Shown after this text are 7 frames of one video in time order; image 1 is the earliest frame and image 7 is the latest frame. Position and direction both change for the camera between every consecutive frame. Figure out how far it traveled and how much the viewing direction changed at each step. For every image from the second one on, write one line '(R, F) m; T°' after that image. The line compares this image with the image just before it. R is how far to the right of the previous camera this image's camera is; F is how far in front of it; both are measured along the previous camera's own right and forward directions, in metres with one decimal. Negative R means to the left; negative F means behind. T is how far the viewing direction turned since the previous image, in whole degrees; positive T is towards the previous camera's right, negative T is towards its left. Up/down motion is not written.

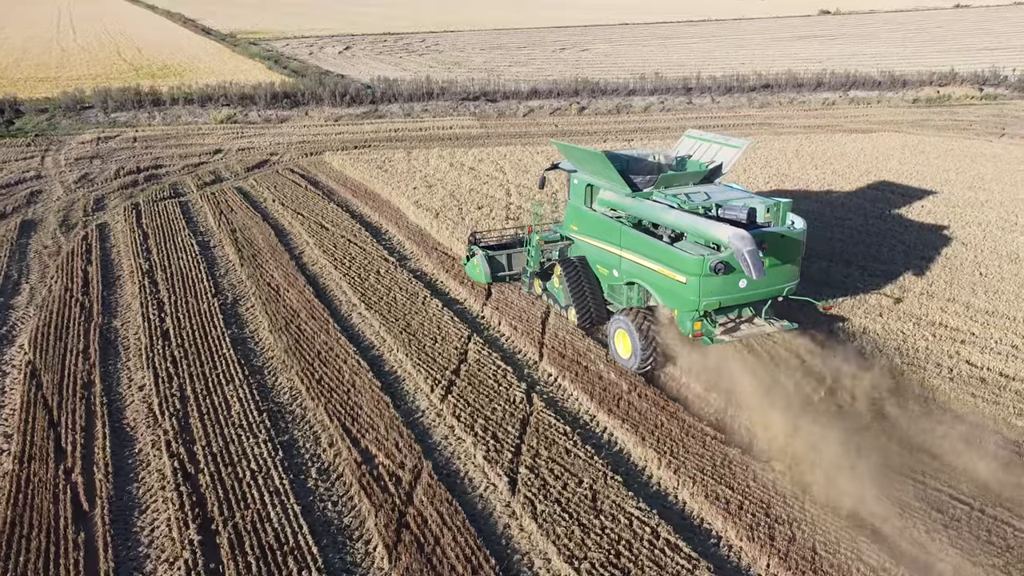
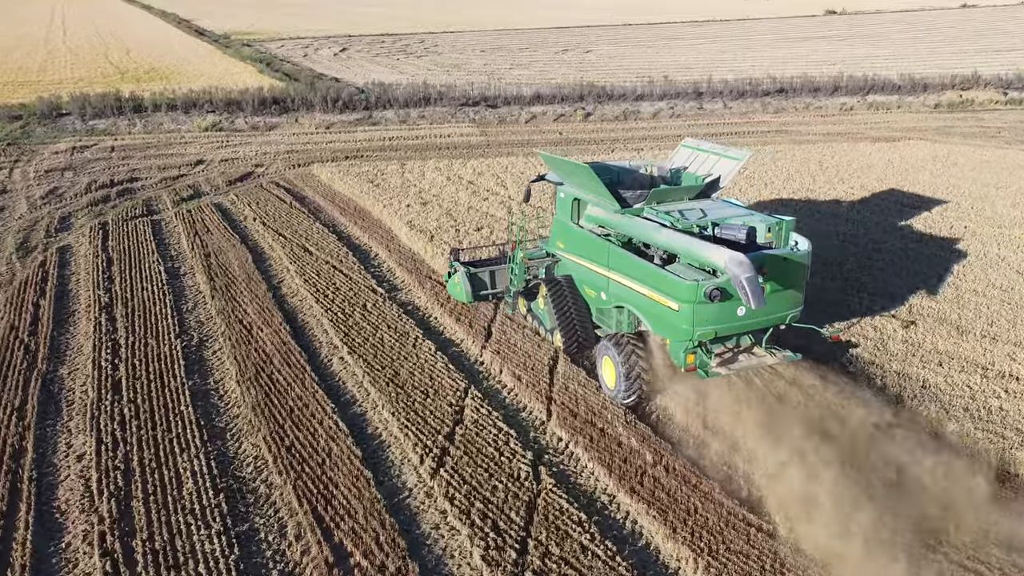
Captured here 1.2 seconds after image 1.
(0.0, +1.3) m; 0°
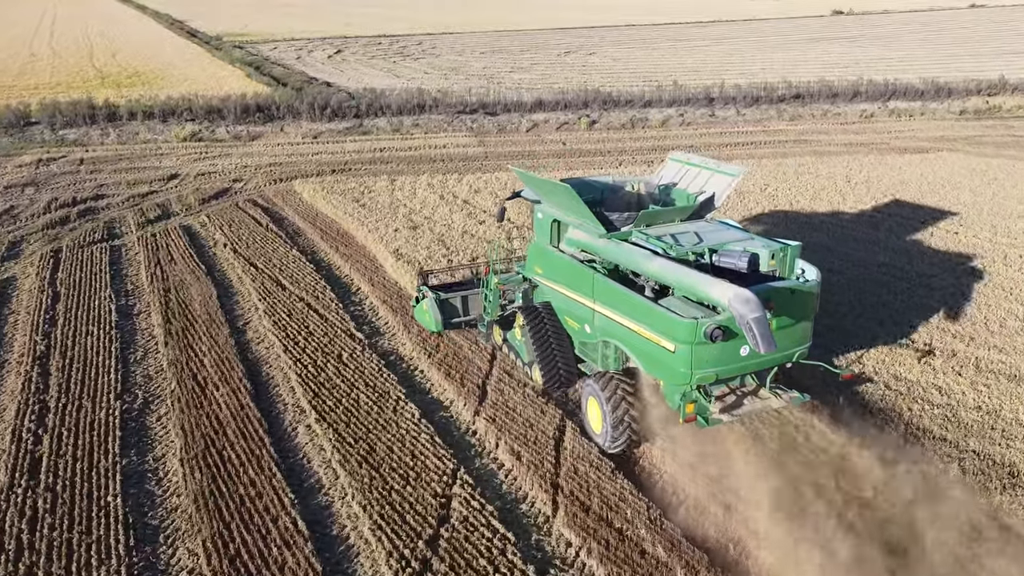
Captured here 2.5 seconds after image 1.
(0.0, +1.4) m; 0°
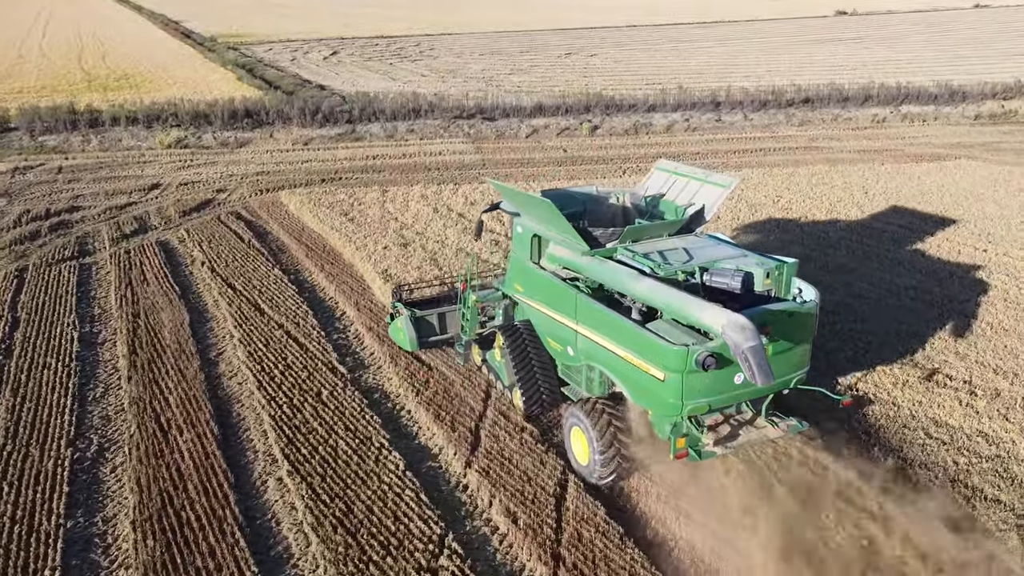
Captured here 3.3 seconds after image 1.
(0.0, +0.8) m; 0°
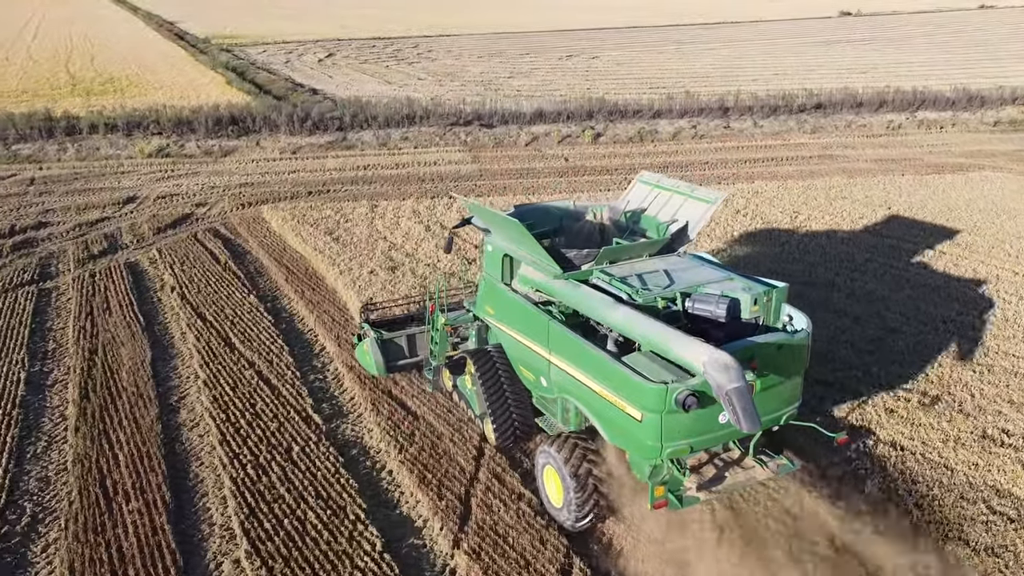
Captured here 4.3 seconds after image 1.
(0.0, +1.0) m; 0°
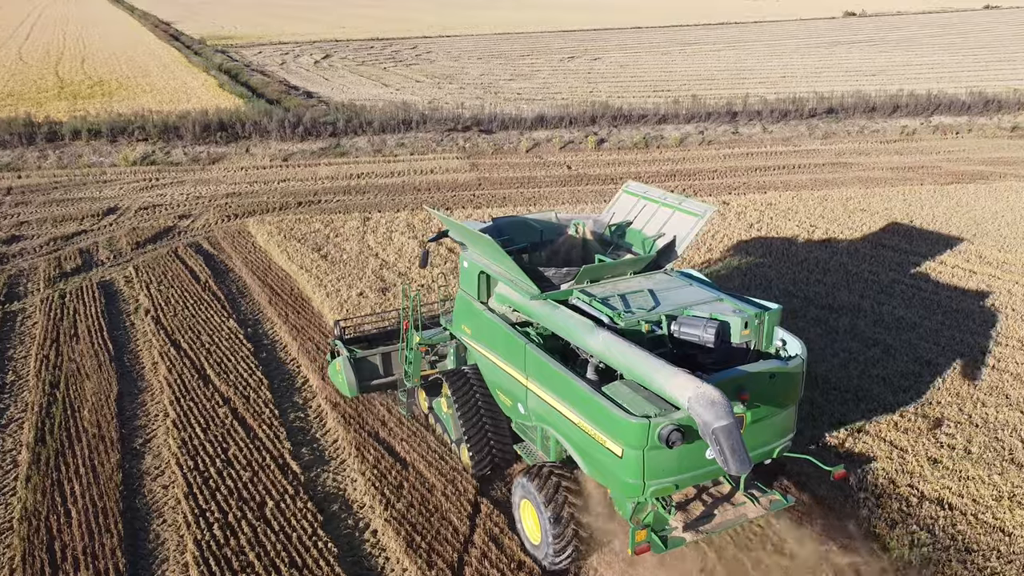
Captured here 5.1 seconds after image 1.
(0.0, +0.8) m; 0°
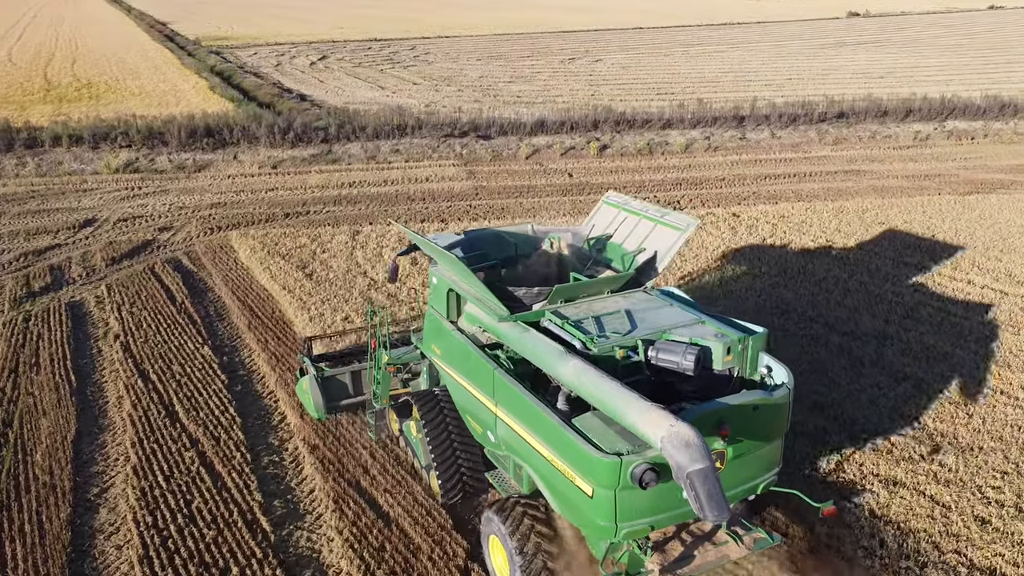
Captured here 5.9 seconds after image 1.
(0.0, +0.7) m; 0°
